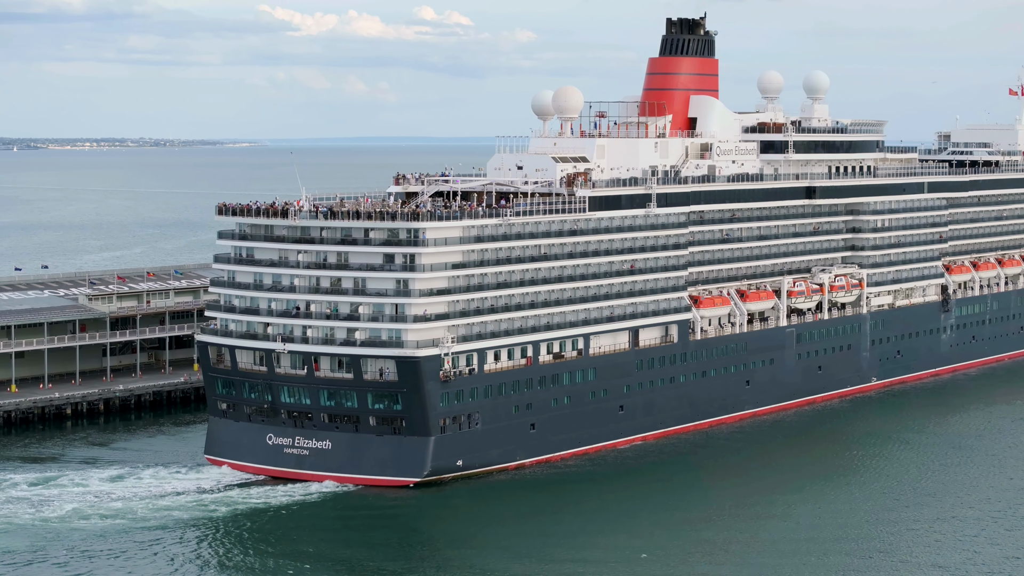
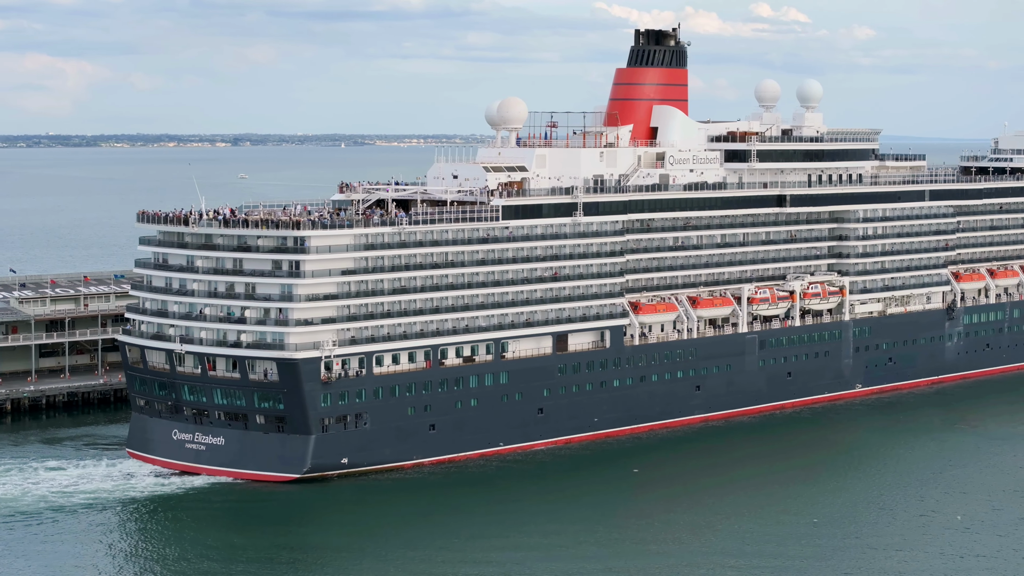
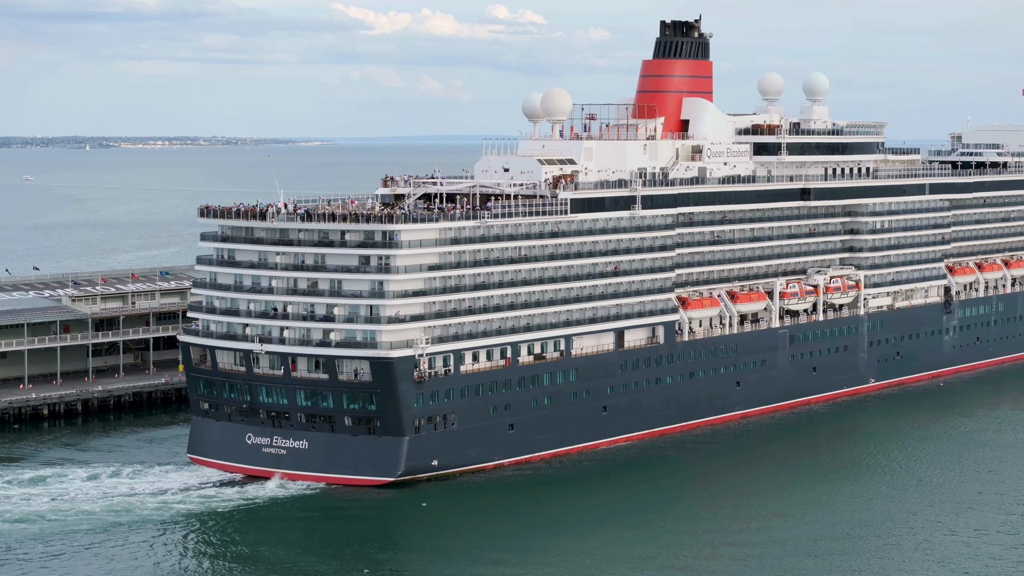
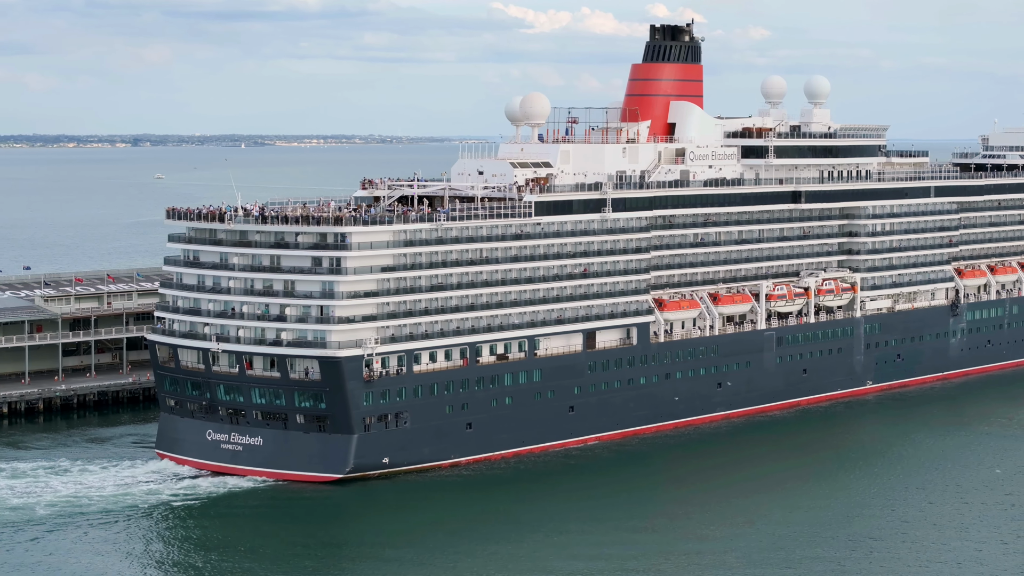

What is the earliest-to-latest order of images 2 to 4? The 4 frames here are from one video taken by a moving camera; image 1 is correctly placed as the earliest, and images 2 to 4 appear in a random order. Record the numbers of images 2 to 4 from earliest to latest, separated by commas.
3, 4, 2
